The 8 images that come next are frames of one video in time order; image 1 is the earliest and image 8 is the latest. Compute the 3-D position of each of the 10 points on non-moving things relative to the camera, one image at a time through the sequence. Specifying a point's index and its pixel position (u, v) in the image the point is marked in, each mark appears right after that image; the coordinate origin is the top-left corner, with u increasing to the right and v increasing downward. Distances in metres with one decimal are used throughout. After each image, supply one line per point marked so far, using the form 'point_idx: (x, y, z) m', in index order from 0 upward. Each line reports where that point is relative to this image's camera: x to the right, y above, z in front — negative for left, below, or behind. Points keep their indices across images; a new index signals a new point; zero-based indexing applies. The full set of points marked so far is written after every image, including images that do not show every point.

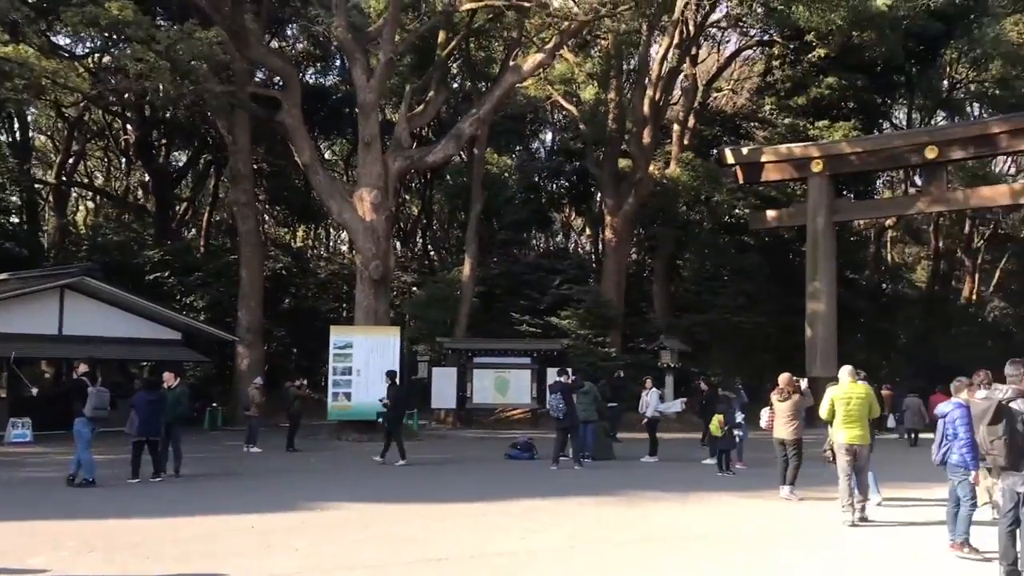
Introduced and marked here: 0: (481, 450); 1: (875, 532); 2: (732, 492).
0: (-0.5, -2.9, +17.5) m
1: (+3.2, -2.1, +8.5) m
2: (+2.5, -2.3, +10.9) m
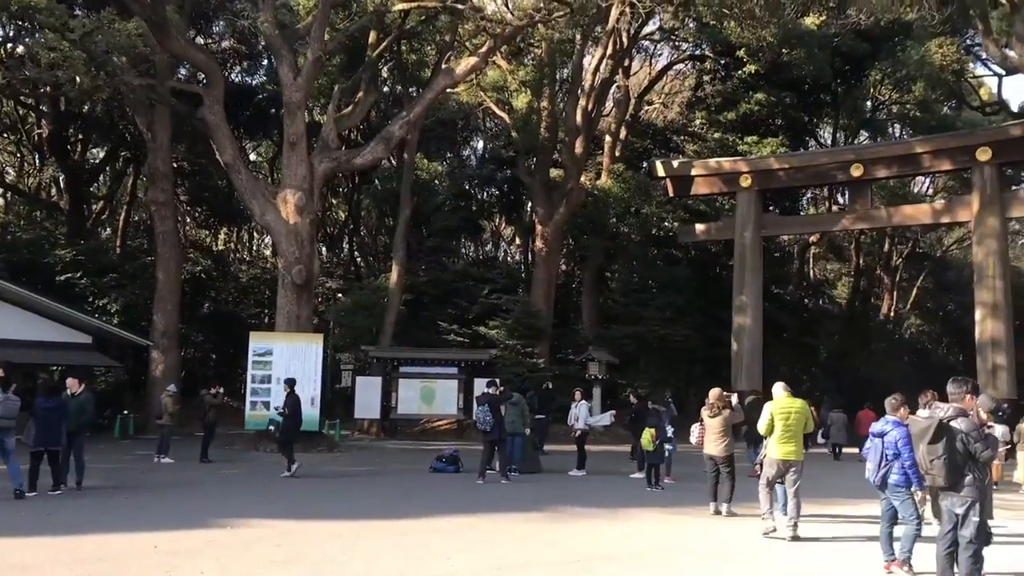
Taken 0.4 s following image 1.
0: (-1.9, -3.1, +16.9) m
1: (+2.6, -2.2, +8.3) m
2: (+1.7, -2.4, +10.6) m
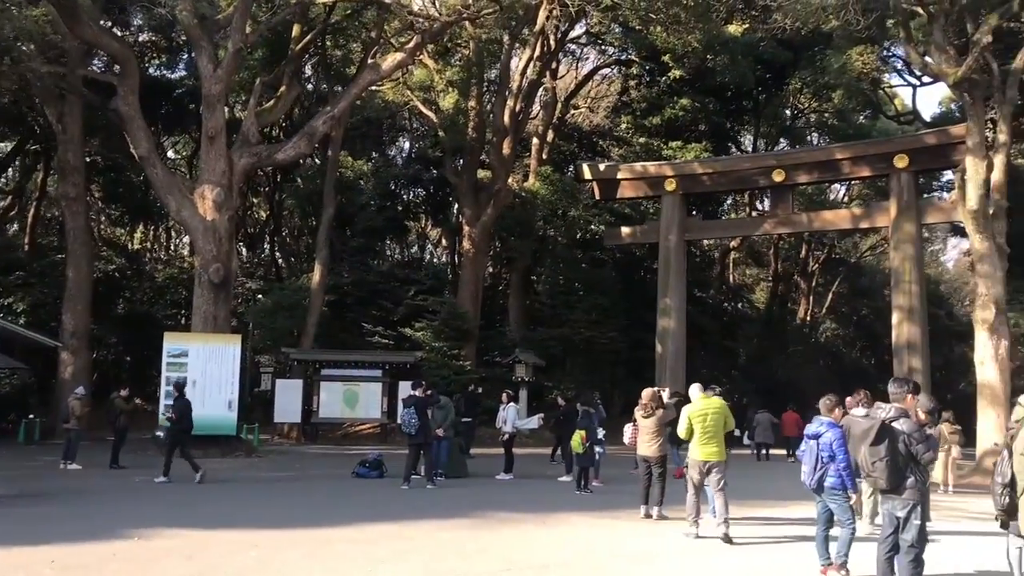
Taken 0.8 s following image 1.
0: (-3.1, -3.1, +16.4) m
1: (+2.0, -2.2, +8.2) m
2: (+0.9, -2.4, +10.4) m
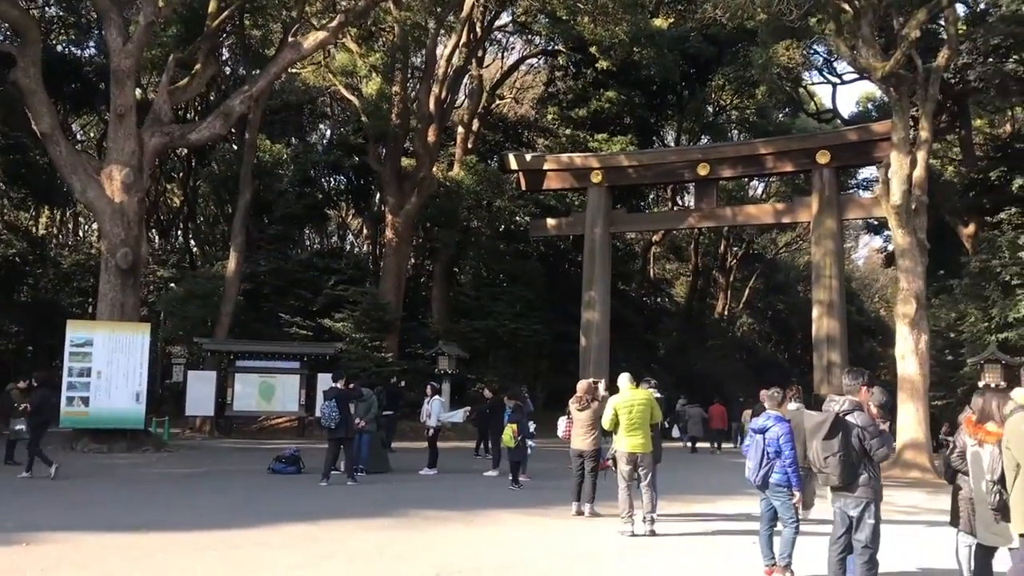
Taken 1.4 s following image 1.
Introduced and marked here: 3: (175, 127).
0: (-4.4, -2.8, +15.7) m
1: (+1.4, -2.1, +7.9) m
2: (+0.1, -2.3, +10.0) m
3: (-6.8, +3.3, +19.6) m
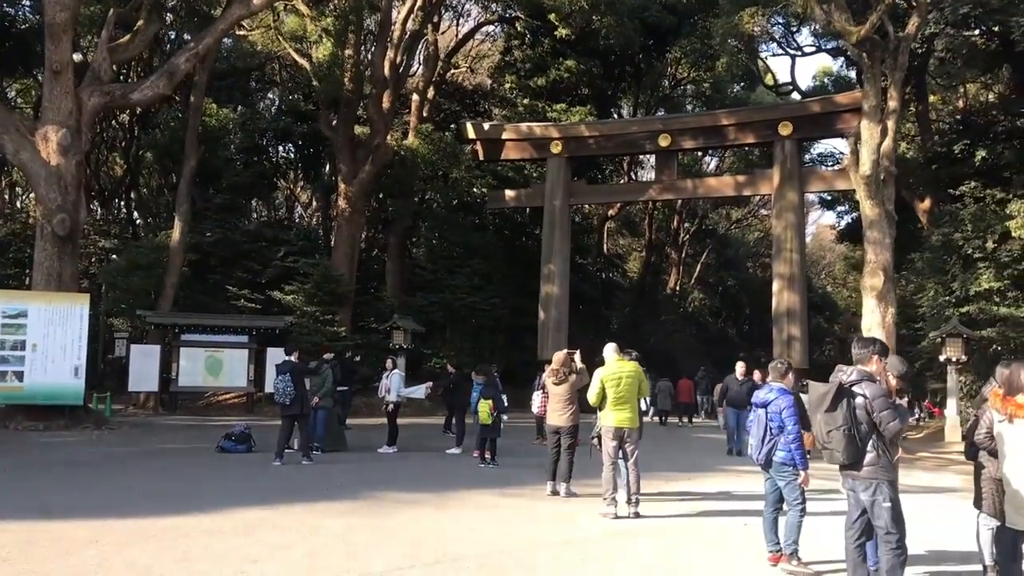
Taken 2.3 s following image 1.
0: (-5.0, -2.3, +14.9) m
1: (+1.2, -1.9, +7.3) m
2: (-0.2, -2.0, +9.4) m
3: (-7.6, +3.8, +18.5) m
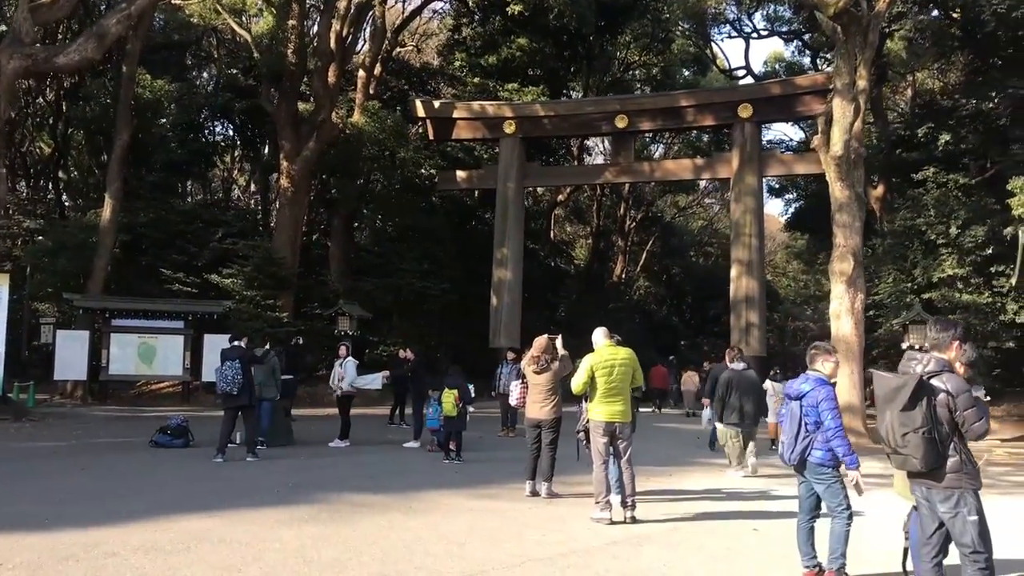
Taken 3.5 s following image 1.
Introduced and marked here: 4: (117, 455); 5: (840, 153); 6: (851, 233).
0: (-5.6, -2.1, +13.6) m
1: (+1.1, -1.7, +6.5) m
2: (-0.4, -1.8, +8.5) m
3: (-8.3, +4.2, +17.0) m
4: (-4.5, -1.9, +11.0) m
5: (+5.6, +2.3, +16.6) m
6: (+6.0, +1.0, +17.0) m
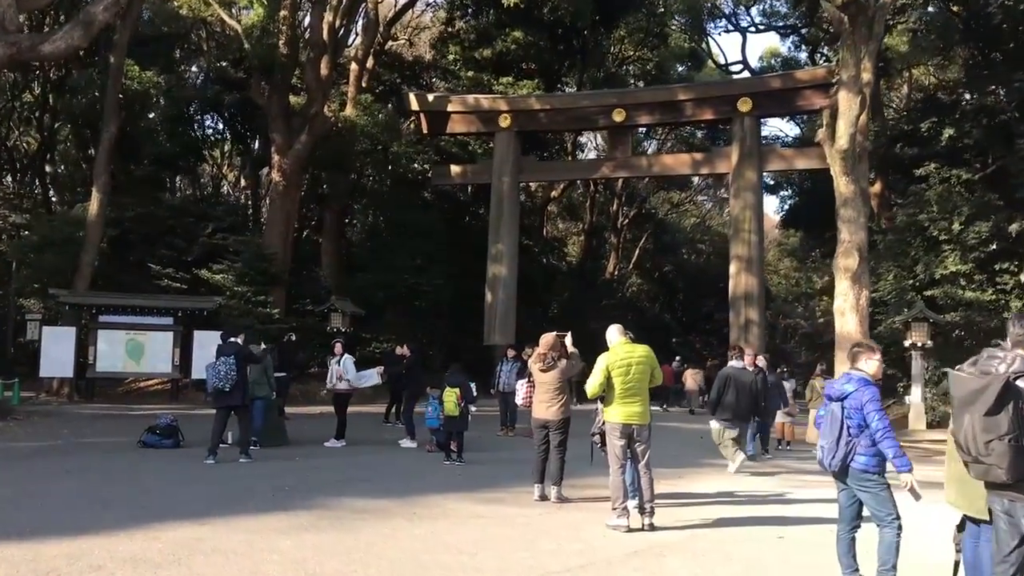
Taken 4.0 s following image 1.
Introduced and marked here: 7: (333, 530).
0: (-5.6, -2.0, +13.2) m
1: (+1.2, -1.7, +6.1) m
2: (-0.4, -1.7, +8.1) m
3: (-8.4, +4.3, +16.5) m
4: (-4.5, -1.8, +10.5) m
5: (+5.6, +2.4, +16.3) m
6: (+5.9, +1.0, +16.7) m
7: (-1.2, -1.6, +6.3) m
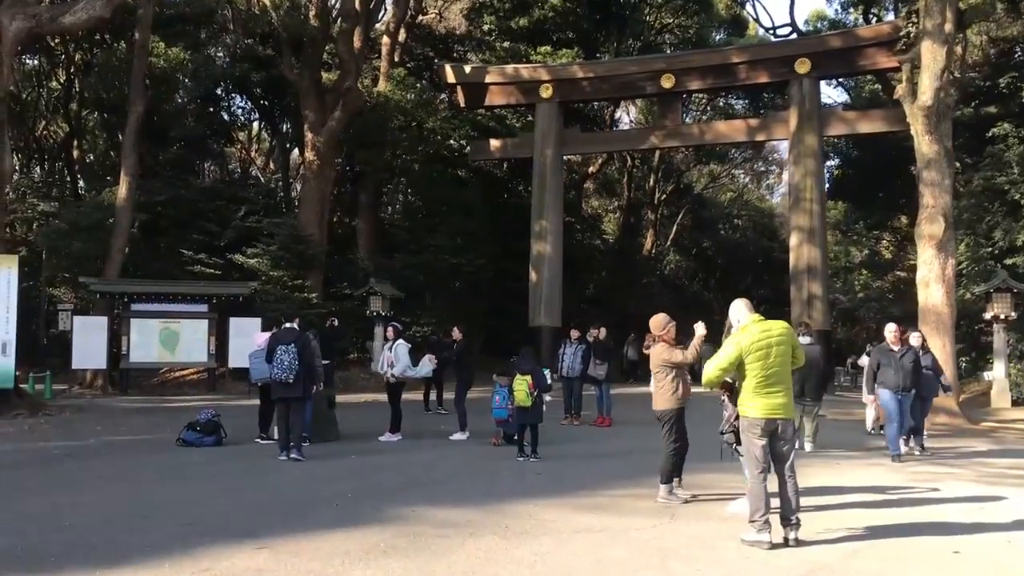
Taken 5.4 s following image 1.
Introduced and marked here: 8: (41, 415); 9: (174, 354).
0: (-4.7, -1.8, +12.3) m
1: (+1.8, -1.5, +5.0) m
2: (+0.3, -1.5, +7.0) m
3: (-7.6, +4.5, +15.5) m
4: (-3.7, -1.7, +9.5) m
5: (+6.5, +2.9, +14.9) m
6: (+6.8, +1.5, +15.4) m
7: (-0.6, -1.4, +5.3) m
8: (-6.9, -1.9, +14.1) m
9: (-6.5, -1.2, +18.6) m
